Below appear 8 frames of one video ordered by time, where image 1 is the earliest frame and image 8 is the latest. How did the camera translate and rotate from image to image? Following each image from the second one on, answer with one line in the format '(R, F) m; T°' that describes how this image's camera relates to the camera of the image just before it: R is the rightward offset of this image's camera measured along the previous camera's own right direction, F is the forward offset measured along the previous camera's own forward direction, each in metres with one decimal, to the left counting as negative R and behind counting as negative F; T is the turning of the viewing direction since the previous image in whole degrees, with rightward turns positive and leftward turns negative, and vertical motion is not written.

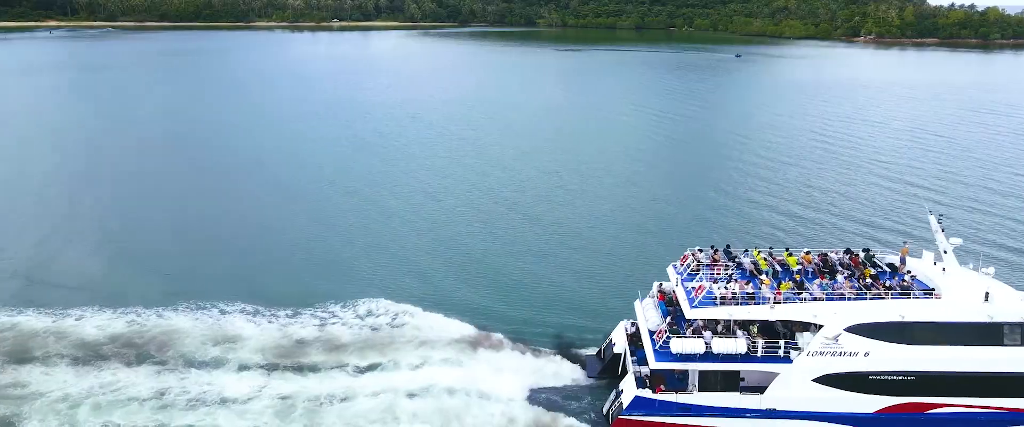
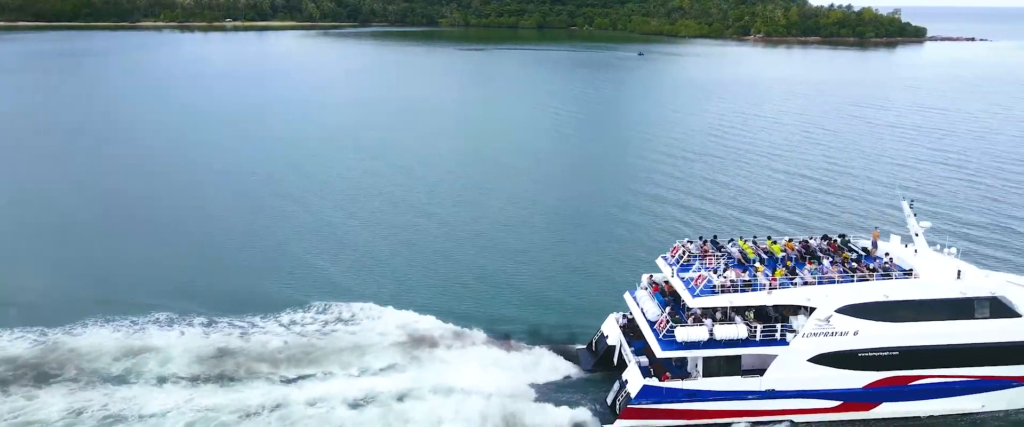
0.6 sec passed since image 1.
(-1.3, 0.0) m; +7°
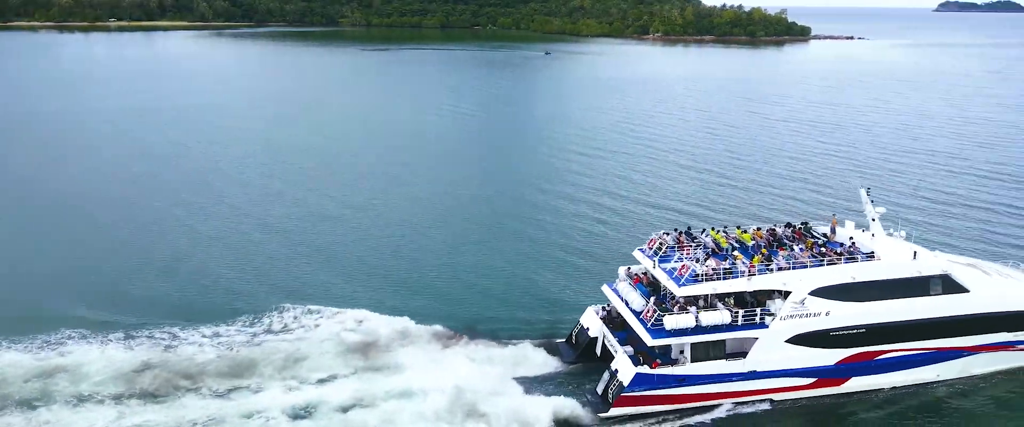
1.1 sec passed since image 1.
(-1.2, -0.1) m; +7°
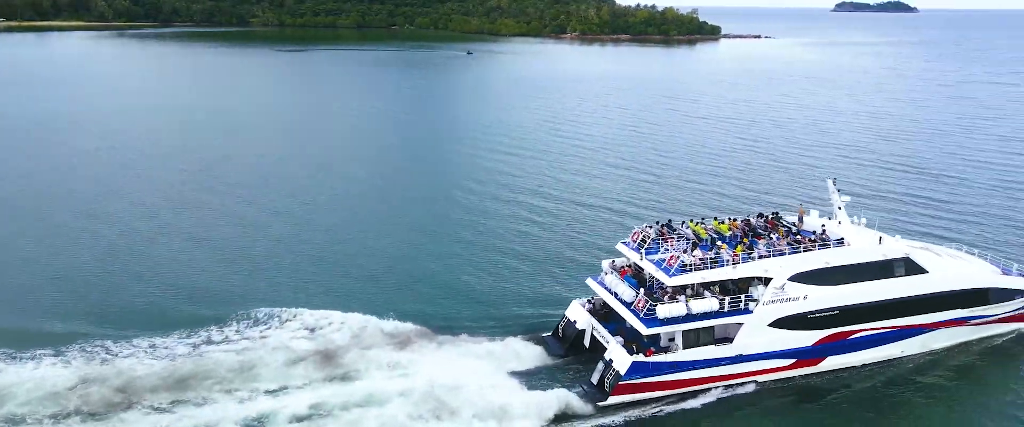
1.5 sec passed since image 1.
(-1.1, -0.2) m; +6°
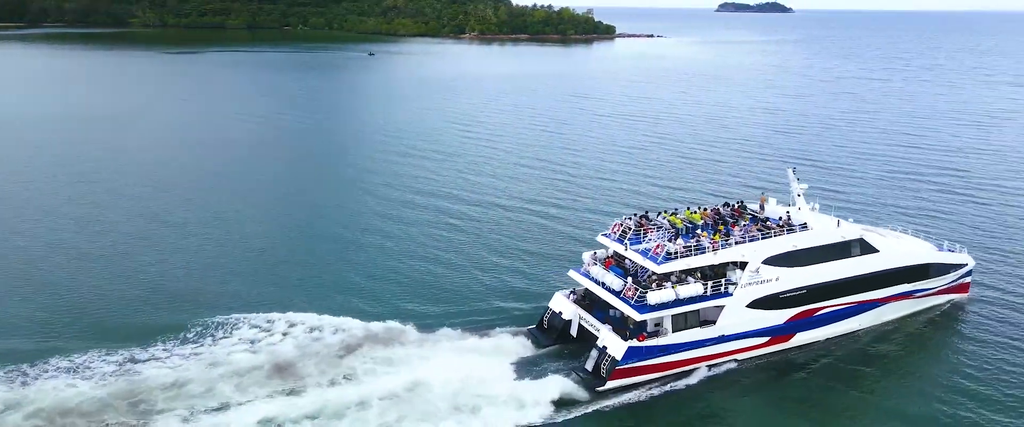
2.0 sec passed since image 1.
(-1.4, -0.3) m; +7°
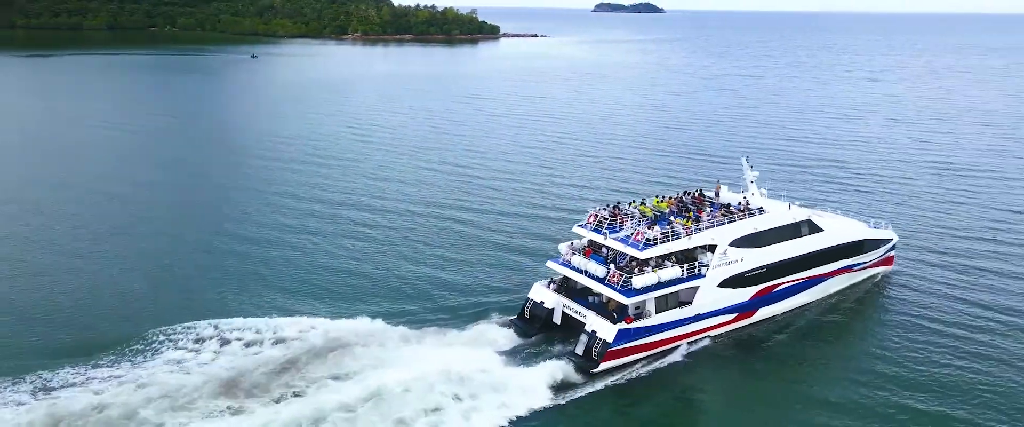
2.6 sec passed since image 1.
(-1.6, -0.4) m; +8°
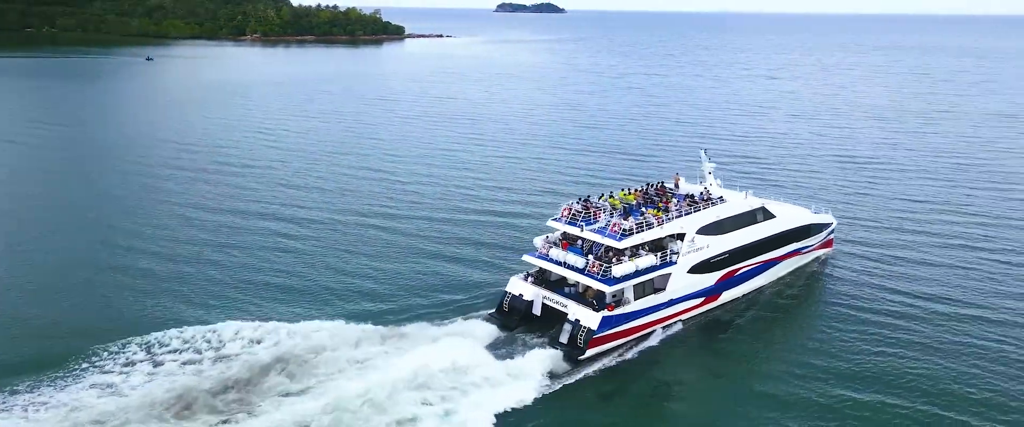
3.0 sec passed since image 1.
(-1.1, -0.2) m; +7°
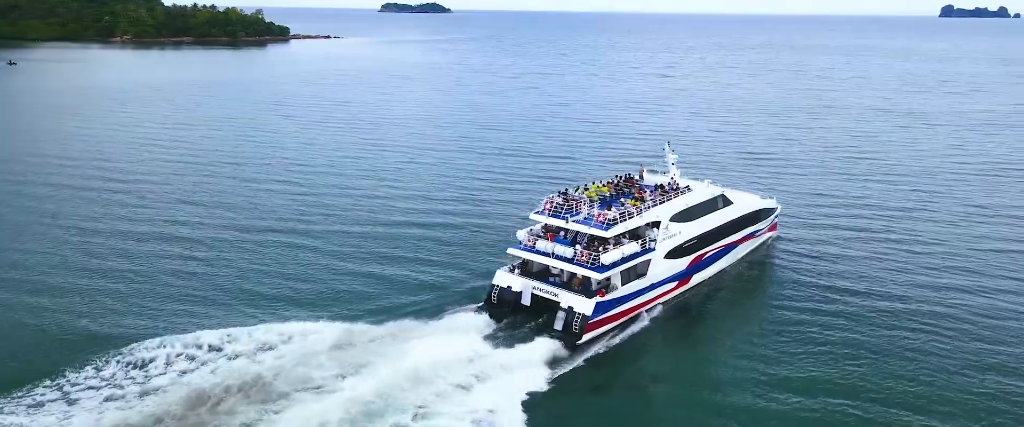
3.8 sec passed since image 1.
(-1.5, +0.4) m; +8°
